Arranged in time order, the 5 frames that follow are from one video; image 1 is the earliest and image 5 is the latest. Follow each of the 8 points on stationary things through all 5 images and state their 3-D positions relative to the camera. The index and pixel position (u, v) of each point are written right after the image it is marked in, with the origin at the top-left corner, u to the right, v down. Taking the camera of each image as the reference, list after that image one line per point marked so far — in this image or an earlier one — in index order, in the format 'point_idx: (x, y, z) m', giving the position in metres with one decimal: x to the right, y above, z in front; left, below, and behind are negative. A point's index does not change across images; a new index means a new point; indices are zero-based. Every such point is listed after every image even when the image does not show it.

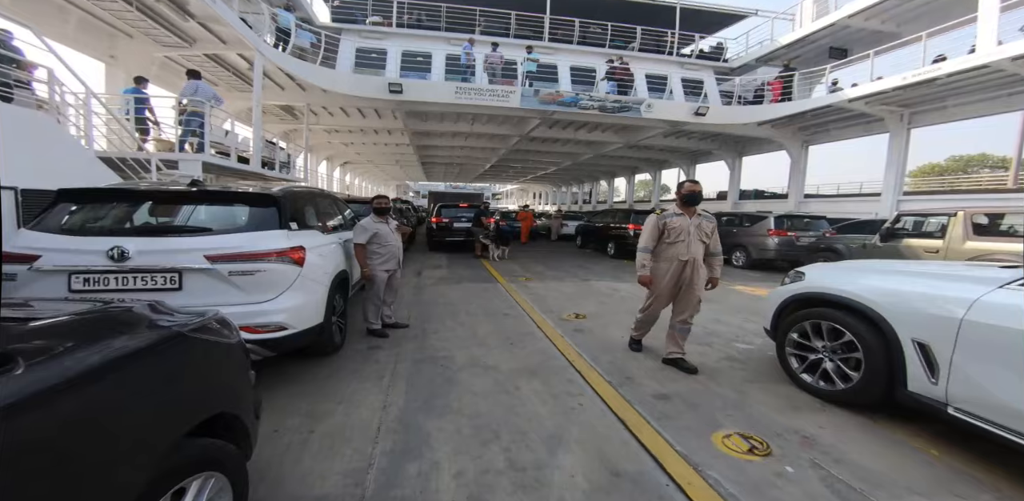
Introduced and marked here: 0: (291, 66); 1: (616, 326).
0: (-6.3, +5.3, +10.9) m
1: (+1.3, -1.0, +5.0) m
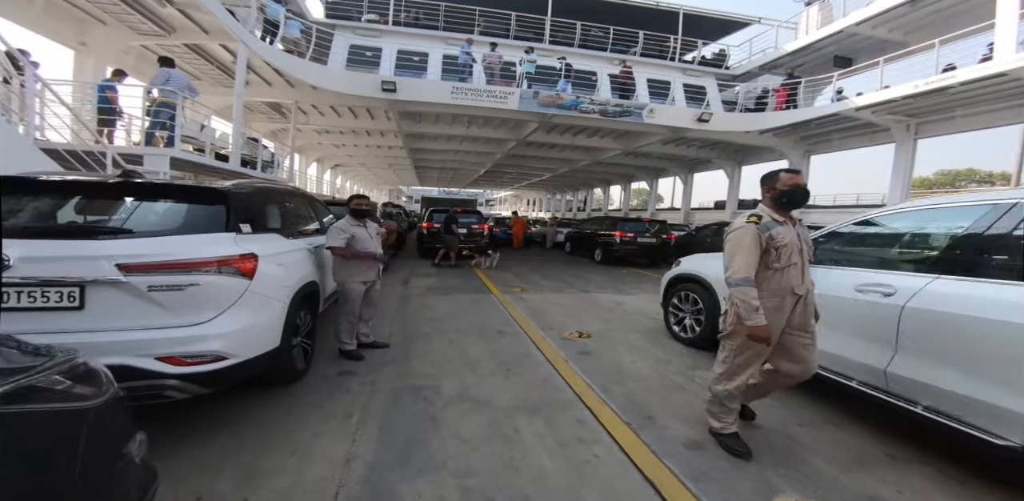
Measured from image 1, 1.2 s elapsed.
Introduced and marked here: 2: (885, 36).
0: (-6.3, +5.2, +10.3) m
1: (+1.3, -1.1, +4.4) m
2: (+12.4, +7.2, +12.7) m
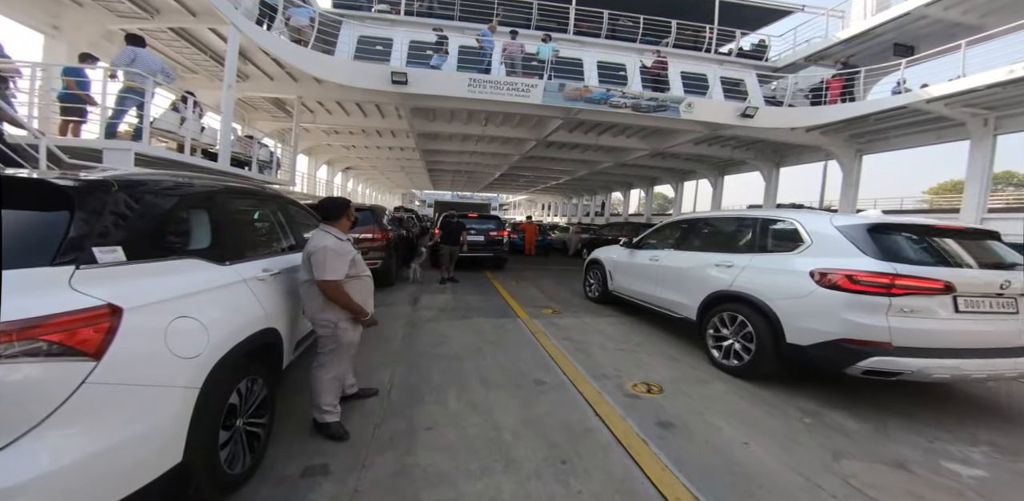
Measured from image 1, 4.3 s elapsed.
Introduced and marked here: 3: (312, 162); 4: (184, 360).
0: (-5.7, +4.9, +9.3) m
1: (+1.7, -1.3, +3.1) m
2: (+13.1, +6.8, +11.1) m
3: (-10.4, +4.6, +19.8) m
4: (-1.4, -0.5, +1.6) m
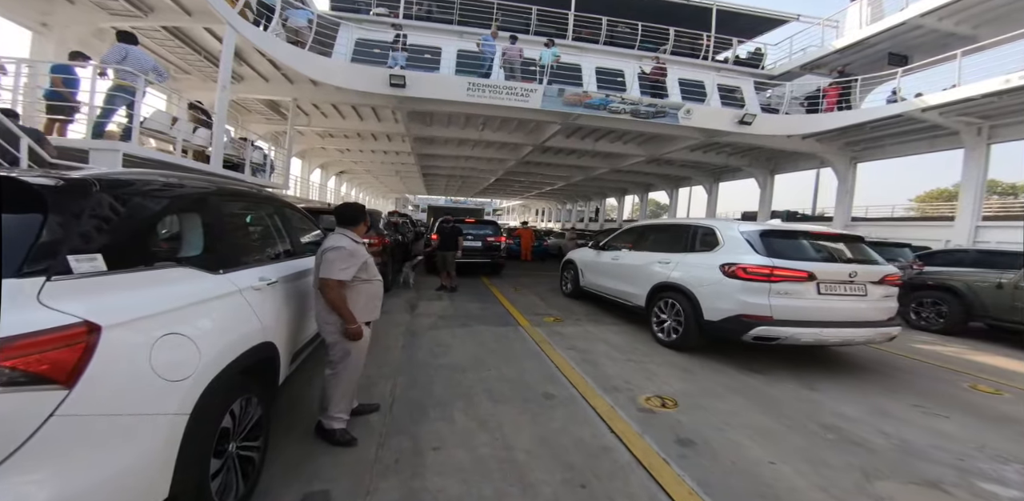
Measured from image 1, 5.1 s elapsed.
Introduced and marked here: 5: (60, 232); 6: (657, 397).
0: (-5.7, +4.8, +9.1) m
1: (+1.8, -1.4, +3.0) m
2: (+13.1, +6.6, +11.3) m
3: (-10.6, +4.4, +19.5) m
4: (-1.3, -0.5, +1.4) m
5: (-1.5, 0.0, +1.3) m
6: (+1.3, -1.3, +3.5) m
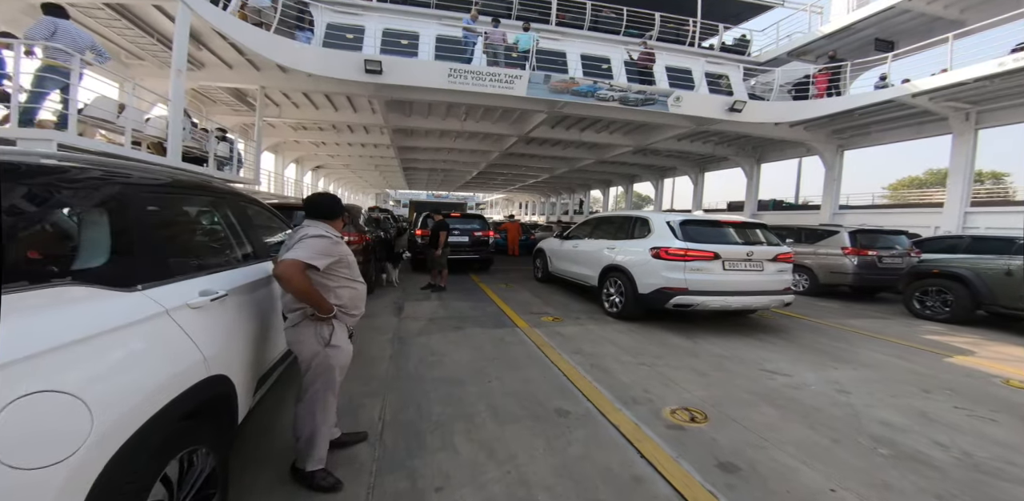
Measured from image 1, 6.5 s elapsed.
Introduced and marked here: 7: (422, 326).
0: (-6.0, +4.8, +8.3) m
1: (+1.9, -1.4, +2.6) m
2: (+12.7, +7.0, +11.3) m
3: (-11.3, +4.4, +18.5) m
4: (-1.1, -0.5, +0.9) m
5: (-1.4, 0.0, +0.8) m
6: (+1.4, -1.3, +3.1) m
7: (-1.2, -1.1, +5.3) m
